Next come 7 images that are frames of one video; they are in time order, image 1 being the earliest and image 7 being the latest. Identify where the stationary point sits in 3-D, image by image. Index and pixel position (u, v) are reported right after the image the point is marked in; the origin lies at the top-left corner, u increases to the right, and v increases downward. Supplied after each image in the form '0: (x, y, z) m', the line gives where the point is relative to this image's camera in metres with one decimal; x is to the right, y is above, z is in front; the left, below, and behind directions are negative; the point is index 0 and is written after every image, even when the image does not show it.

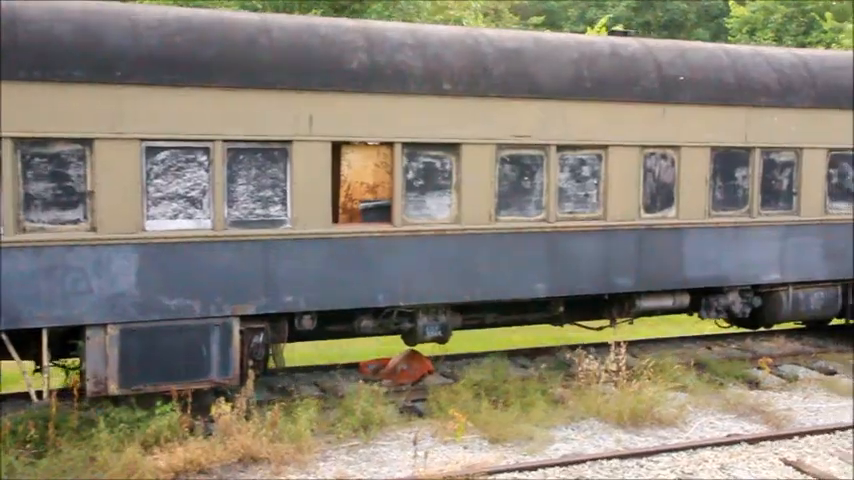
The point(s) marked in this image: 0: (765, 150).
0: (+3.5, +0.9, +9.7) m
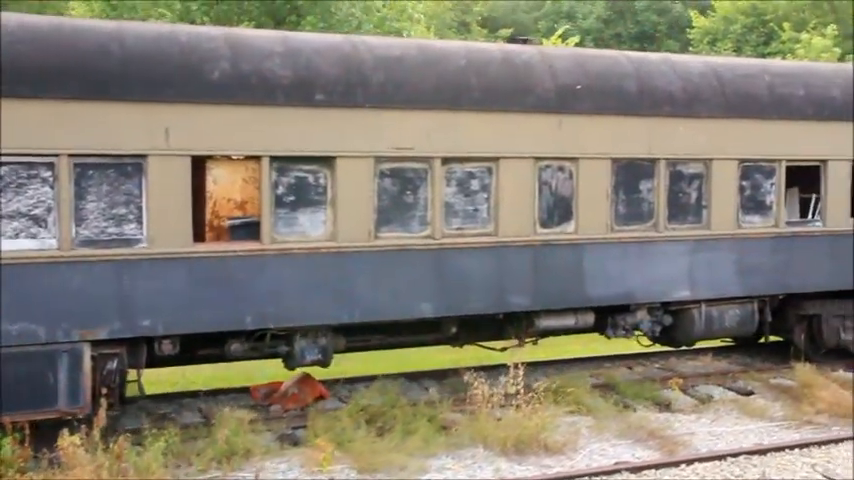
0: (+2.4, +0.8, +9.3) m
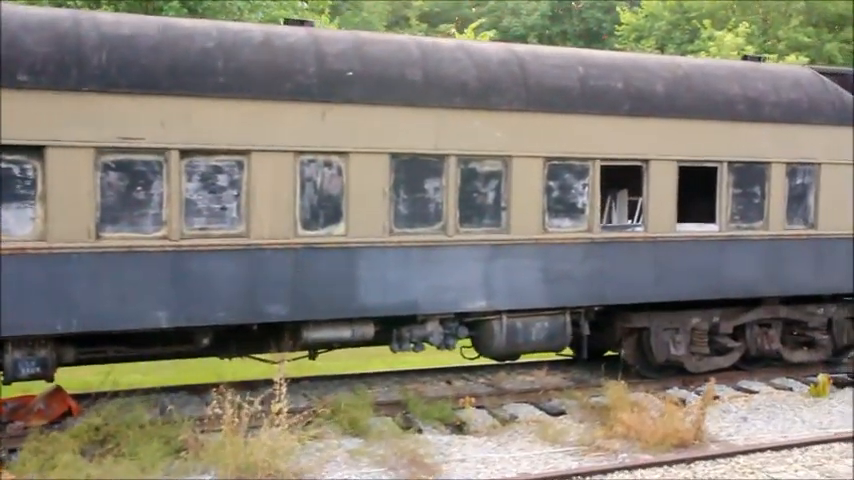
0: (+0.3, +0.7, +8.4) m
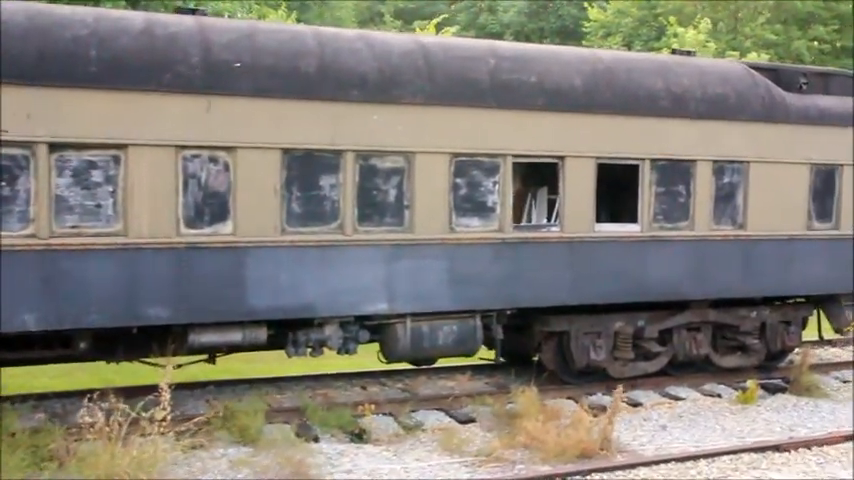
0: (-0.6, +0.7, +8.1) m
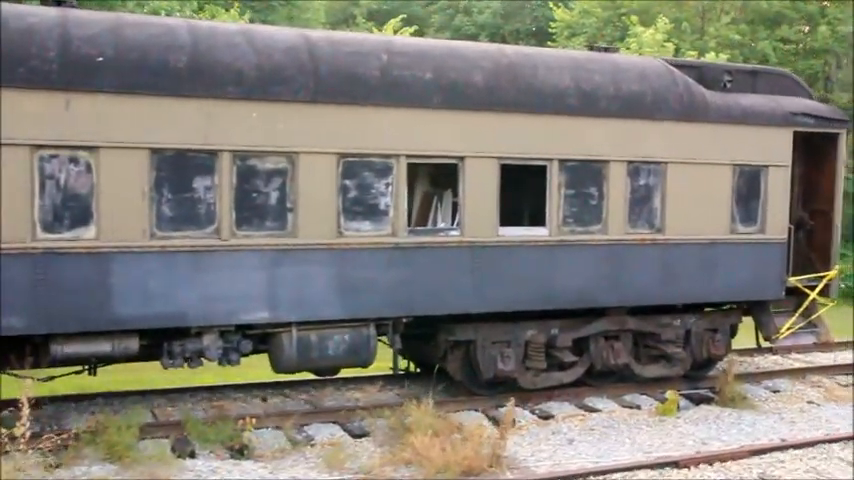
0: (-1.6, +0.7, +7.6) m
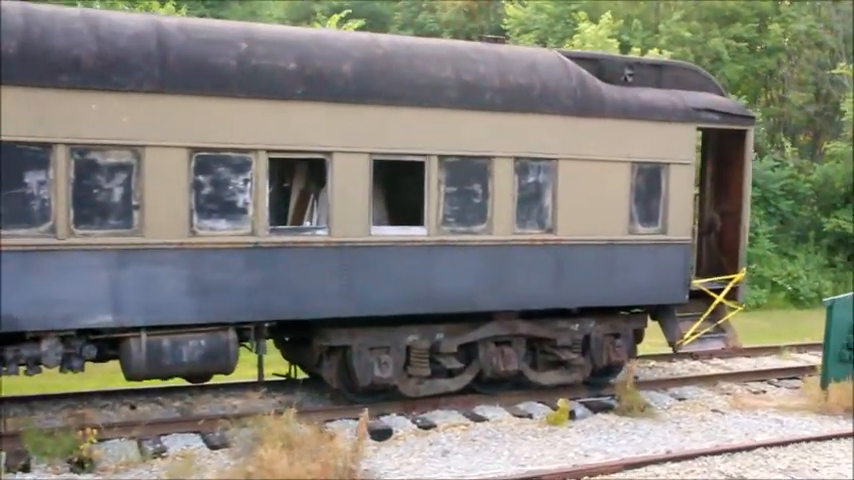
0: (-2.7, +0.7, +7.1) m
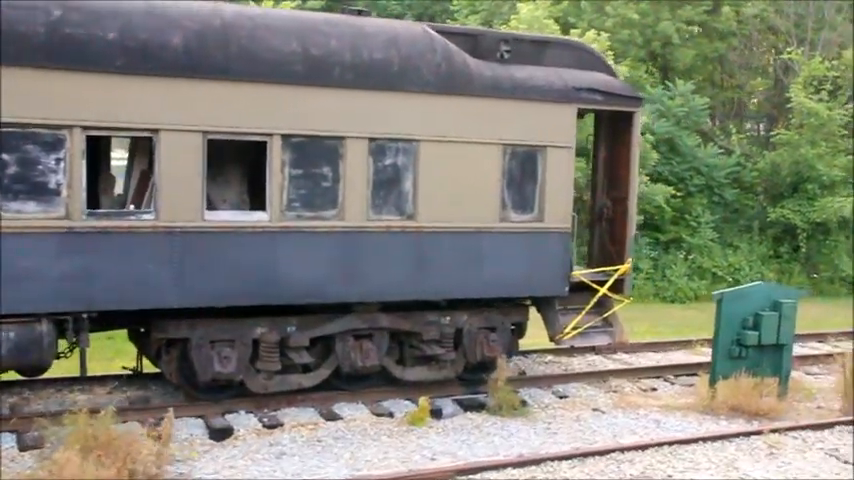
0: (-4.0, +0.8, +6.5) m
